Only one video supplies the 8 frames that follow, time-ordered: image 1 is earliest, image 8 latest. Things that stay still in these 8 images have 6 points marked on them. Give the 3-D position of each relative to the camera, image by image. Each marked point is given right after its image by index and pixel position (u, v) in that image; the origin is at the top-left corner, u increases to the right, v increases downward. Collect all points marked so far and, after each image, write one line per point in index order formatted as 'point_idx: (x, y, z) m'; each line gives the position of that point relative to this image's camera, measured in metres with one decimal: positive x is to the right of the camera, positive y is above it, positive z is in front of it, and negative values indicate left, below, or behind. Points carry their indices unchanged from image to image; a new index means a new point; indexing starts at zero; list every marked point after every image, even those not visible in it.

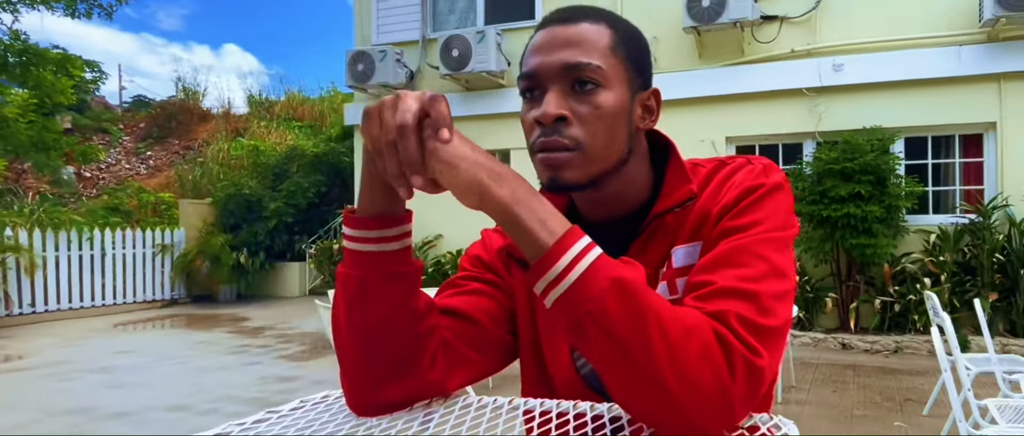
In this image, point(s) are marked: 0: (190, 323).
0: (-4.9, -1.6, +9.5) m
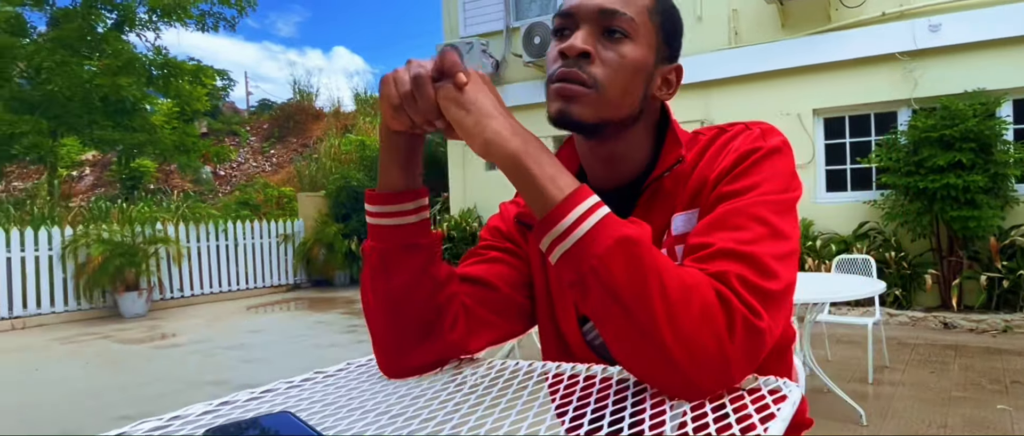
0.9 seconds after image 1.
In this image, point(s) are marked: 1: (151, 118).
0: (-3.4, -1.5, +10.5) m
1: (-7.3, +2.1, +12.7) m
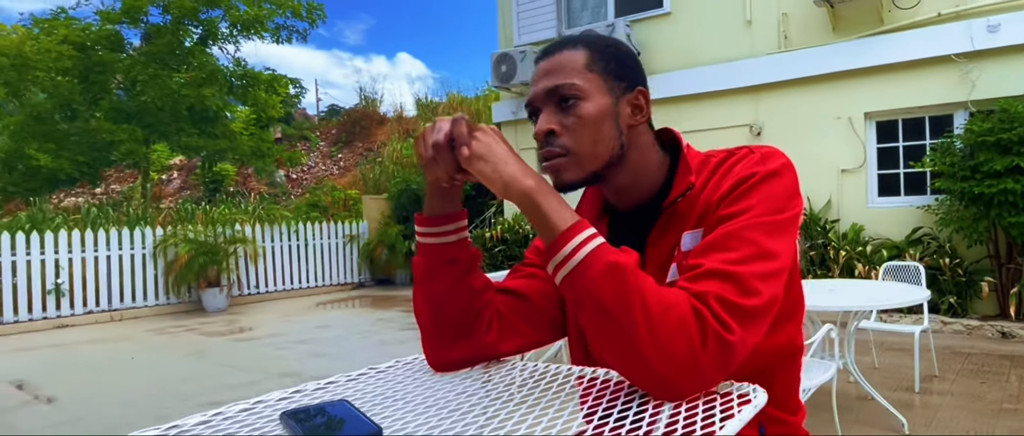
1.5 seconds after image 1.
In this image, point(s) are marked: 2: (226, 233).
0: (-2.4, -1.5, +11.0) m
1: (-6.1, +2.0, +13.6) m
2: (-5.0, -0.3, +11.0) m
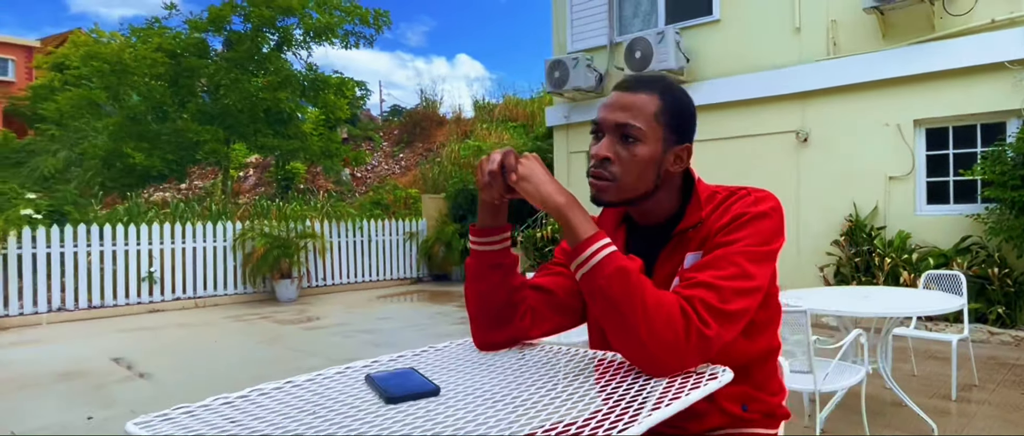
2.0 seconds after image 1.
0: (-1.5, -1.4, +11.6) m
1: (-4.8, +2.1, +14.5) m
2: (-4.1, -0.2, +11.8) m
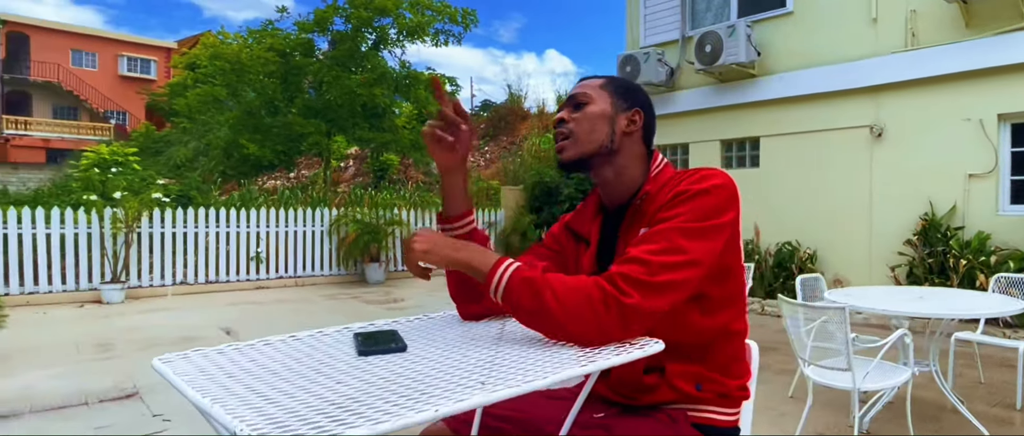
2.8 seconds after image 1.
0: (-0.1, -1.3, +12.0) m
1: (-2.8, +2.4, +15.4) m
2: (-2.5, 0.0, +12.6) m
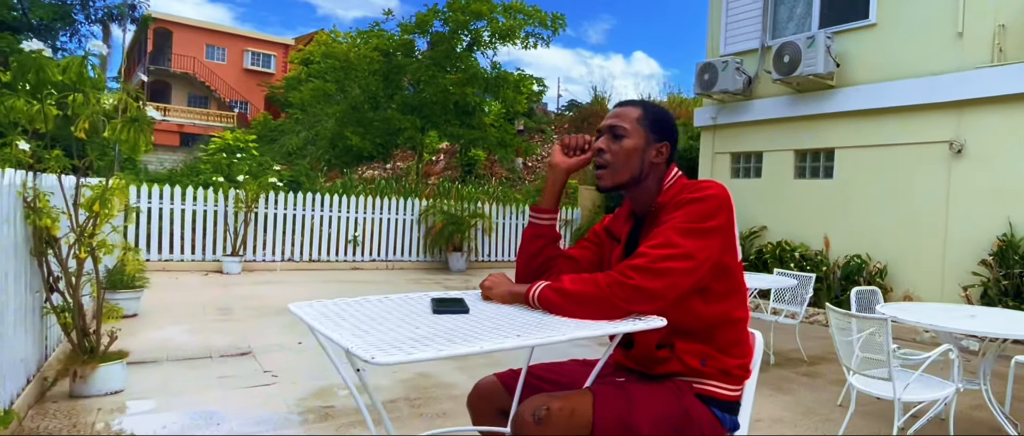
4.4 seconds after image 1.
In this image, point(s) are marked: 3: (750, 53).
0: (+1.4, -1.2, +12.4) m
1: (-0.7, +2.6, +16.1) m
2: (-0.9, +0.2, +13.4) m
3: (+3.6, +2.5, +9.2) m
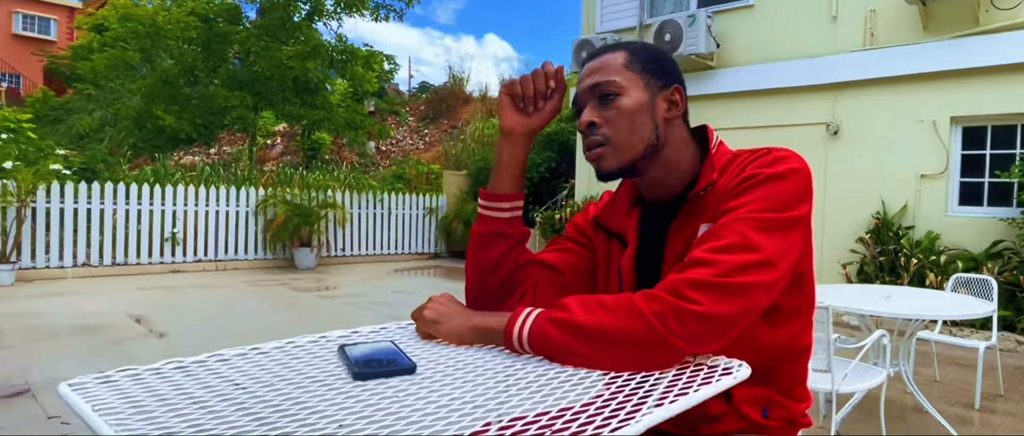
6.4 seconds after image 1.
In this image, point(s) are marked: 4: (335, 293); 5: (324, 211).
0: (-1.2, -1.0, +11.6) m
1: (-4.2, +2.8, +14.5) m
2: (-3.7, +0.4, +11.9) m
3: (+1.7, +2.7, +9.0) m
4: (-2.8, -1.2, +9.7) m
5: (-3.6, +0.1, +11.8) m
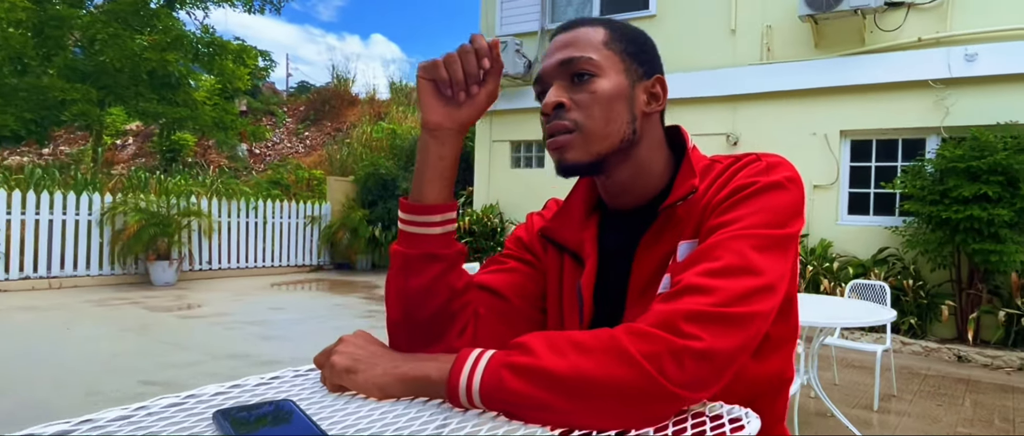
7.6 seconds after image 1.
0: (-3.1, -1.2, +10.7) m
1: (-6.7, +2.6, +13.1) m
2: (-5.6, +0.2, +10.6) m
3: (+0.2, +2.6, +8.8) m
4: (-4.3, -1.3, +8.6) m
5: (-5.5, 0.0, +10.5) m
